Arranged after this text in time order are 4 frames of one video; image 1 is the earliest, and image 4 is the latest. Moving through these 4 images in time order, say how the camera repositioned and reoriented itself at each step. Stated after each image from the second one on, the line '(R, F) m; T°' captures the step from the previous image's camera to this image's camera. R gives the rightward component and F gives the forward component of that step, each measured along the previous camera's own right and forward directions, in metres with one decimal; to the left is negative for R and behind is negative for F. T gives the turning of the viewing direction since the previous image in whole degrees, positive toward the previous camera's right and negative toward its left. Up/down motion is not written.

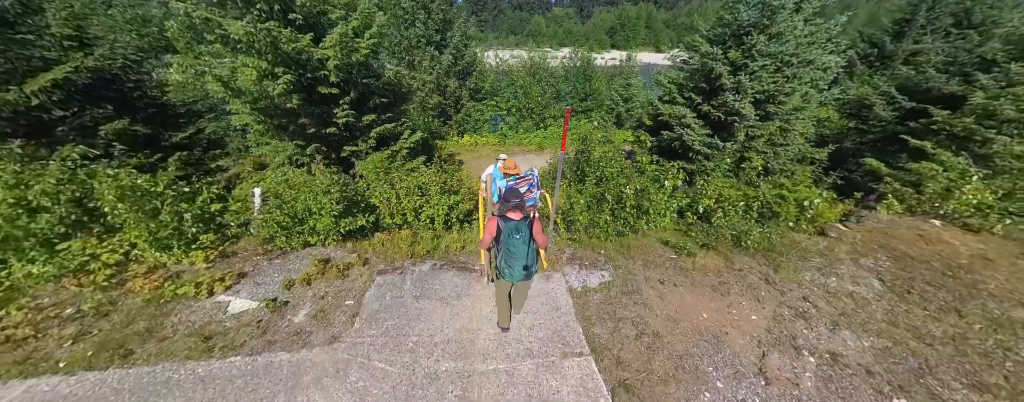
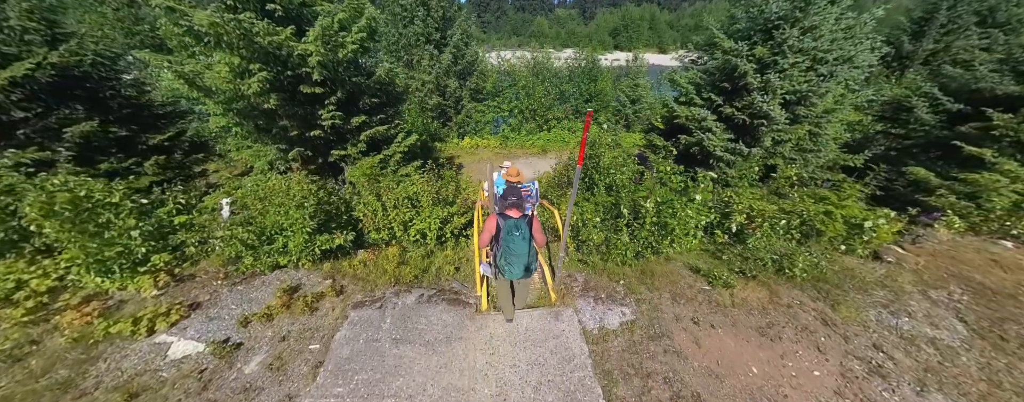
(0.0, +0.7) m; -1°
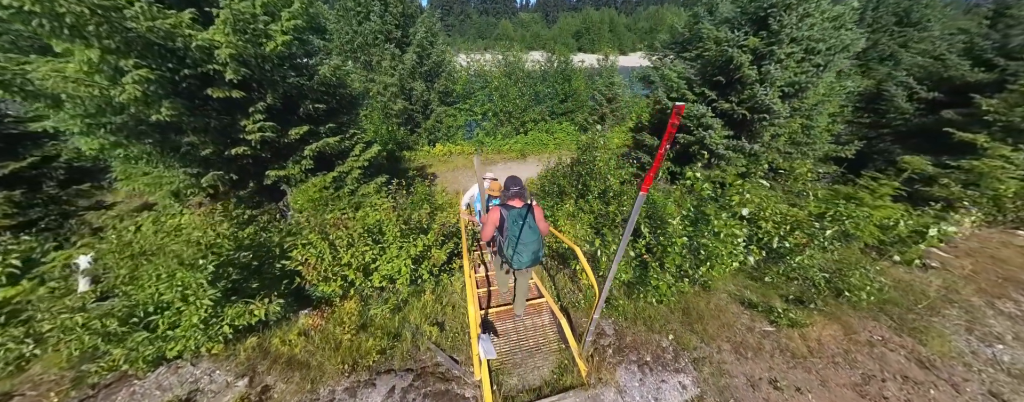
(-0.3, +1.1) m; +6°
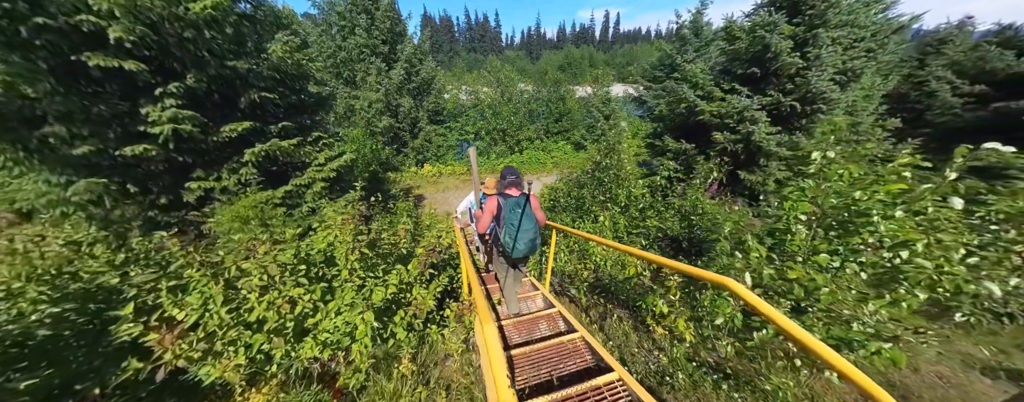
(-0.4, +1.5) m; +2°
